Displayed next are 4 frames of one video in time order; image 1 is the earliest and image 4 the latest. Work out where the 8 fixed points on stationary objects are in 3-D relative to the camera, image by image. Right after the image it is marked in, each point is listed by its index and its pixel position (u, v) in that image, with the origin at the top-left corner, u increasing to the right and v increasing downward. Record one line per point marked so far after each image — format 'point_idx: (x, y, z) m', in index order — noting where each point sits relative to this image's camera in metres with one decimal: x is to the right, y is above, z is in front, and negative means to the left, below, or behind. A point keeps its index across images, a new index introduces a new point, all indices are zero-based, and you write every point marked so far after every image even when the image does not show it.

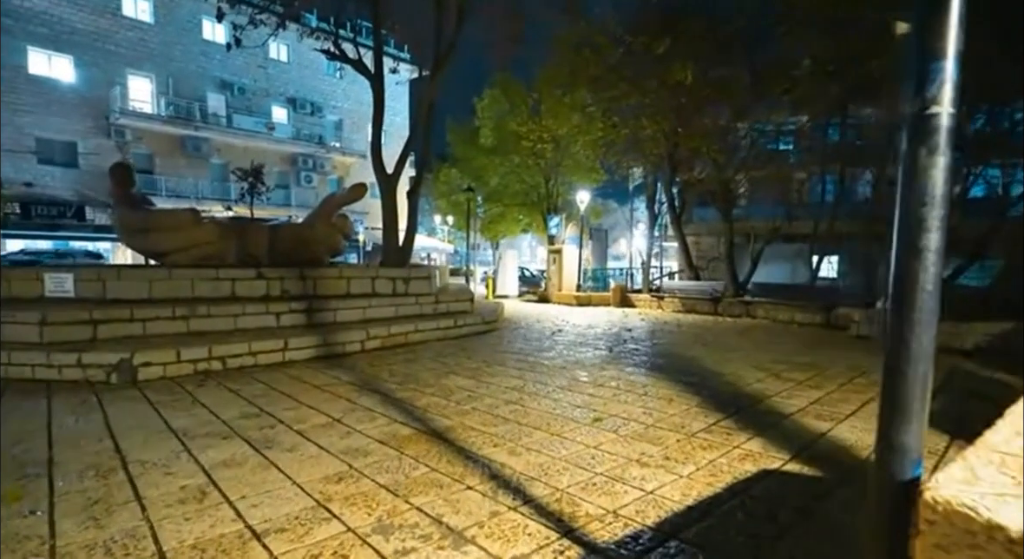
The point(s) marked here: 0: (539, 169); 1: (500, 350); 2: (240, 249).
0: (+0.7, +3.0, +15.2) m
1: (-0.1, -0.7, +5.2) m
2: (-3.0, +0.3, +6.2) m
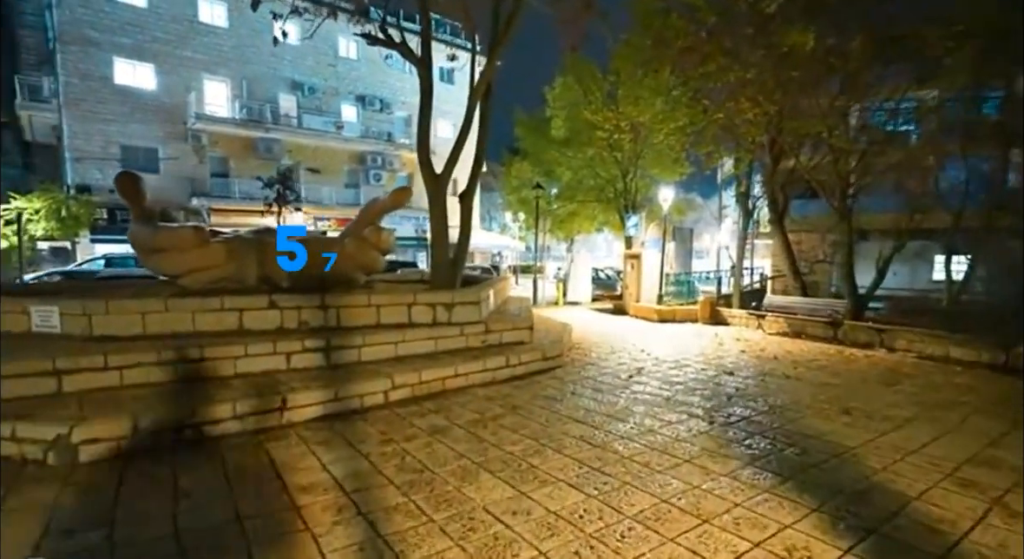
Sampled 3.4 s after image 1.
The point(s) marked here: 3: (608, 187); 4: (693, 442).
0: (+2.5, +2.9, +13.6) m
1: (+0.3, -0.9, +3.9) m
2: (-2.4, +0.1, +5.3) m
3: (+2.4, +2.4, +14.2) m
4: (+1.1, -1.0, +3.3) m
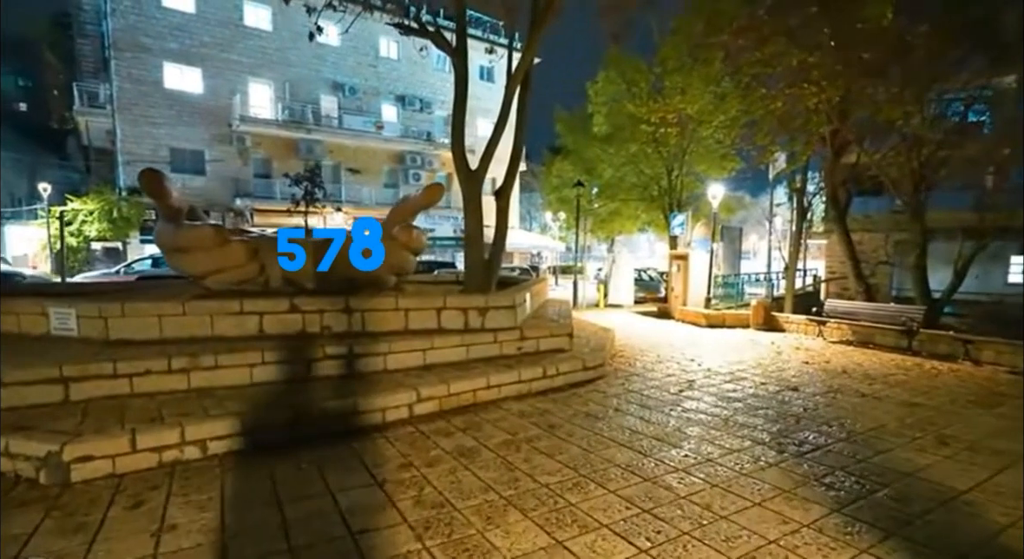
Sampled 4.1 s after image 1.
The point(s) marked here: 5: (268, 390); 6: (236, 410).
0: (+3.5, +2.8, +13.0) m
1: (+0.6, -1.0, +3.5) m
2: (-2.1, +0.1, +5.0) m
3: (+3.4, +2.3, +13.5) m
4: (+1.2, -1.0, +2.8) m
5: (-1.8, -0.8, +4.0) m
6: (-1.7, -0.8, +3.4) m
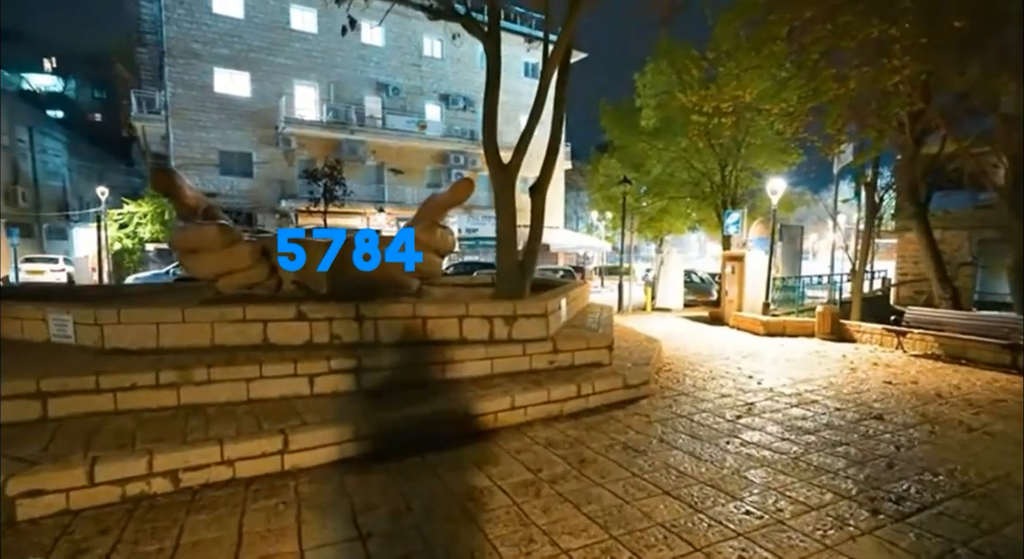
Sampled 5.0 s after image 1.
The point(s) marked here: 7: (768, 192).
0: (+4.4, +2.8, +12.1) m
1: (+0.7, -1.0, +2.9) m
2: (-1.8, 0.0, +4.6) m
3: (+4.4, +2.3, +12.6) m
4: (+1.3, -1.0, +2.1) m
5: (-1.6, -0.8, +3.6) m
6: (-1.6, -0.8, +3.0) m
7: (+4.7, +1.6, +10.2) m
